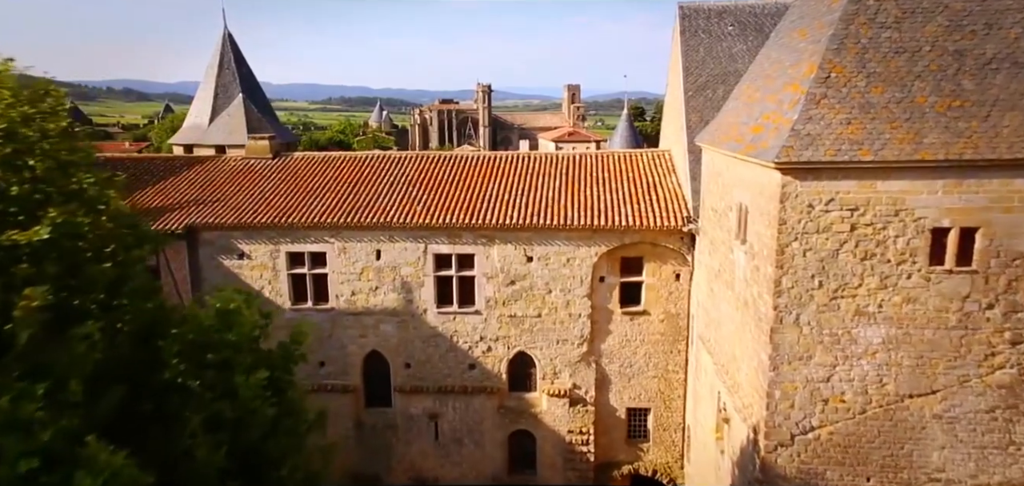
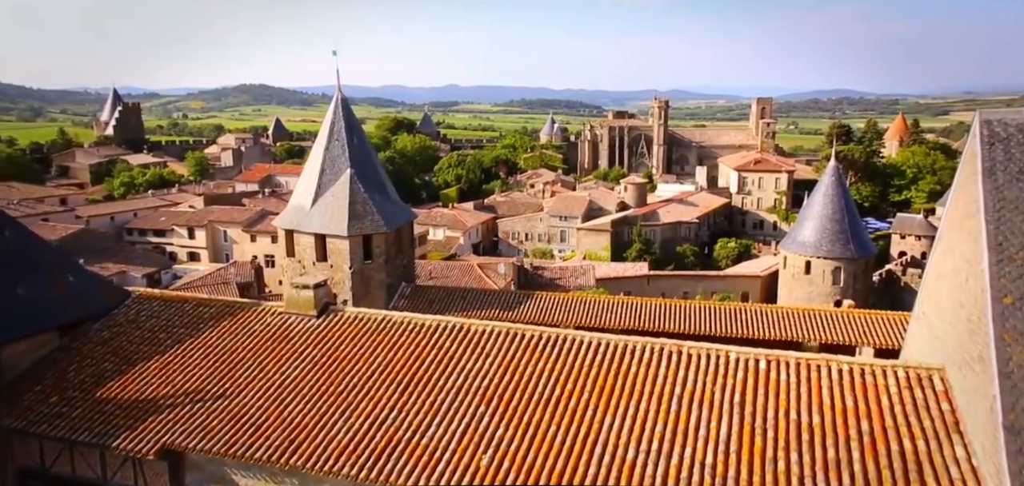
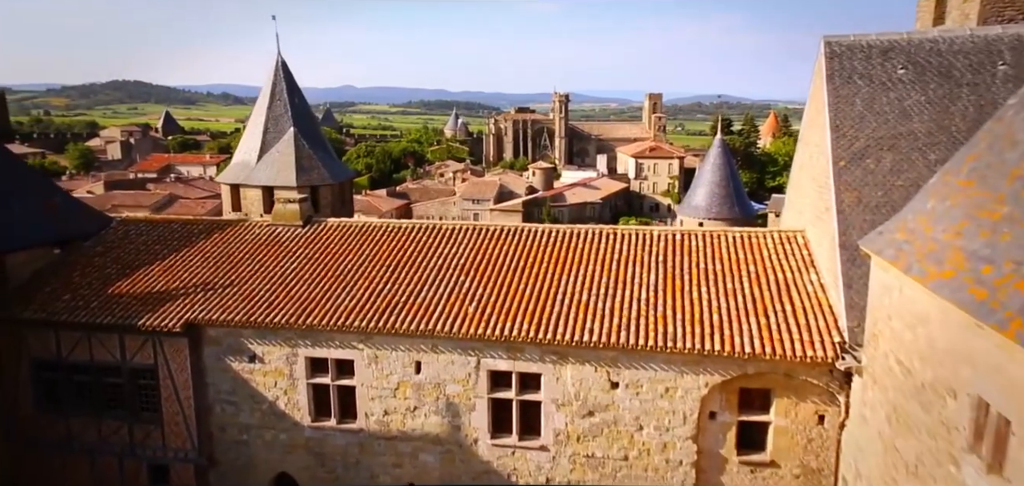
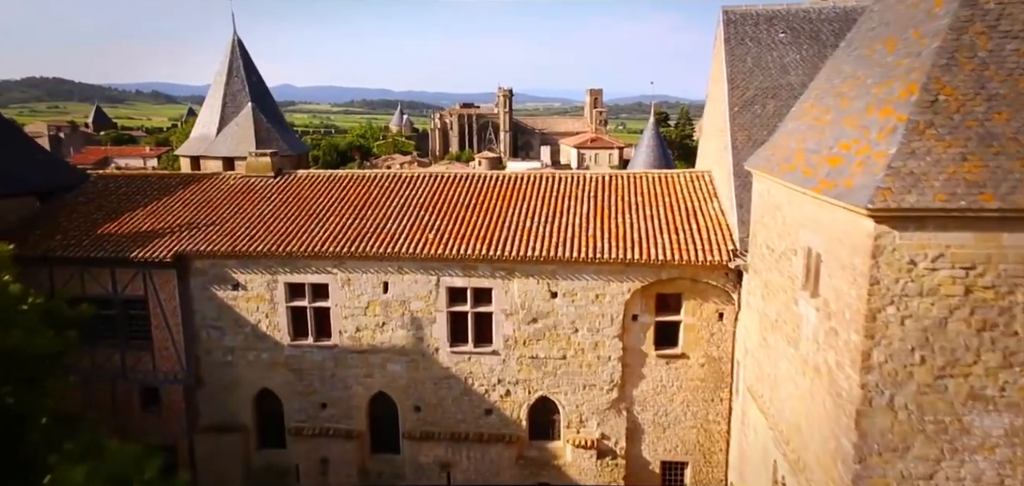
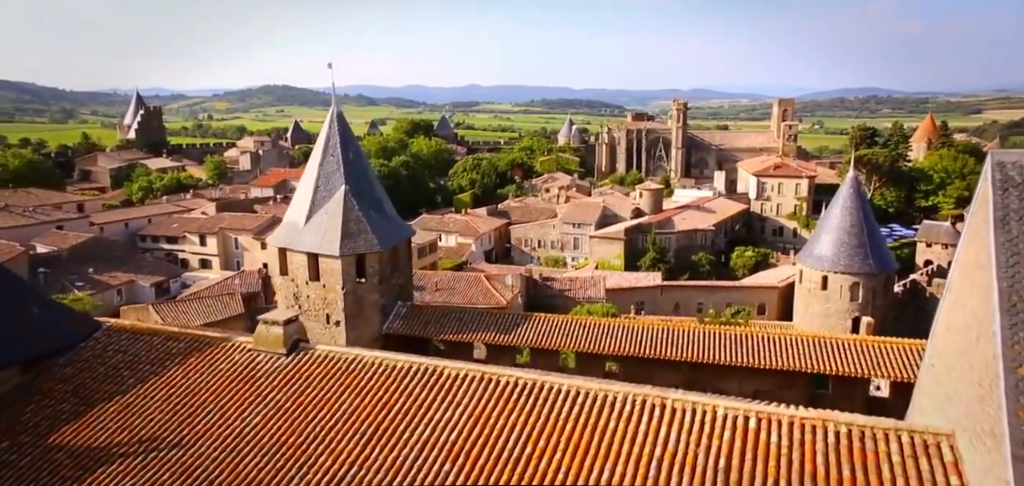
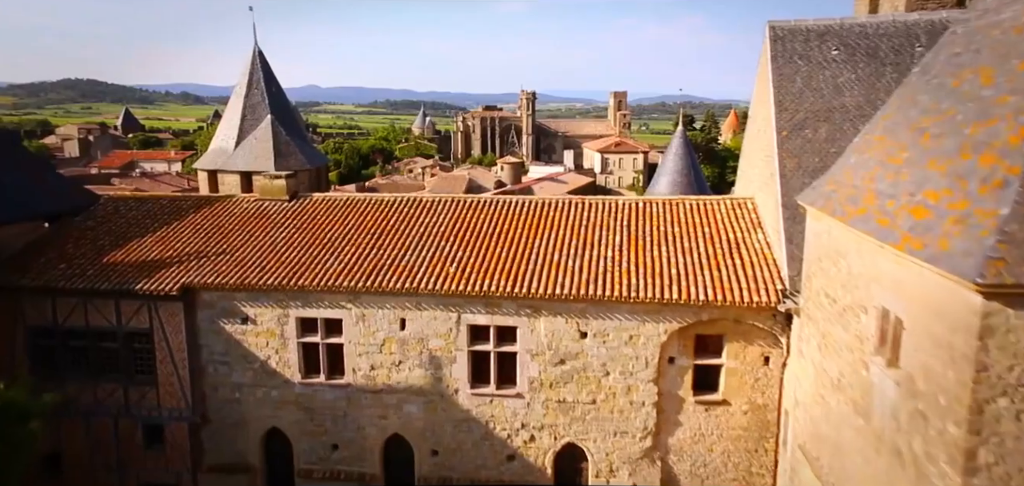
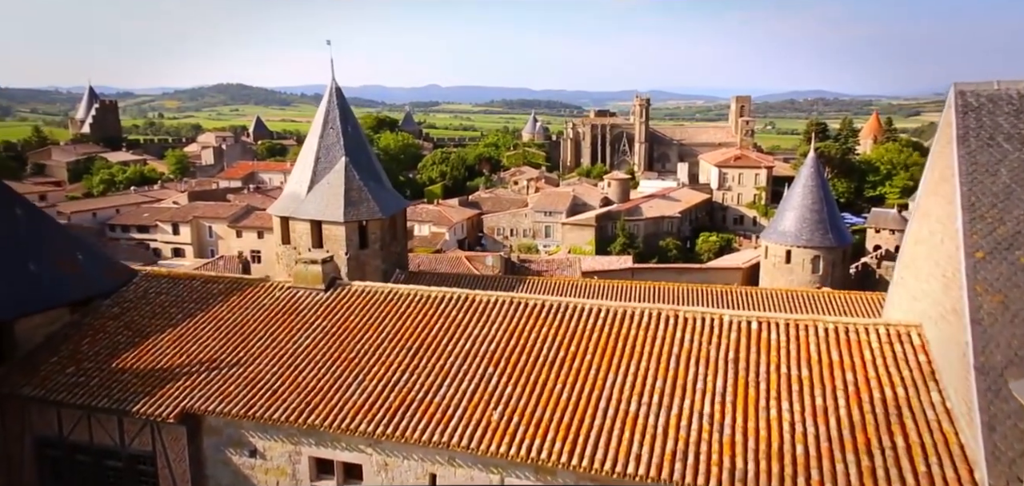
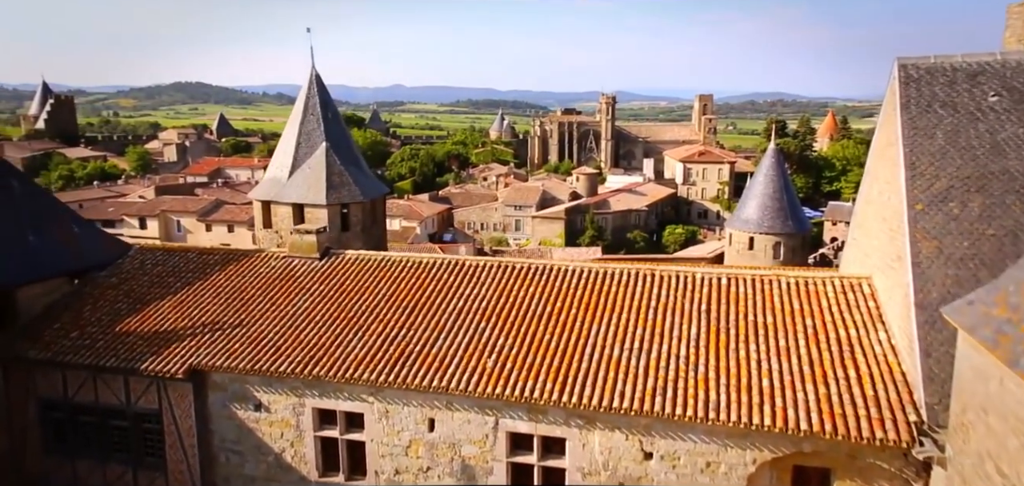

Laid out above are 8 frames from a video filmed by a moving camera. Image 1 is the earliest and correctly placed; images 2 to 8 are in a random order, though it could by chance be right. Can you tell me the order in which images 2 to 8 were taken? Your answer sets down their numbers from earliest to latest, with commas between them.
4, 6, 3, 8, 7, 2, 5
